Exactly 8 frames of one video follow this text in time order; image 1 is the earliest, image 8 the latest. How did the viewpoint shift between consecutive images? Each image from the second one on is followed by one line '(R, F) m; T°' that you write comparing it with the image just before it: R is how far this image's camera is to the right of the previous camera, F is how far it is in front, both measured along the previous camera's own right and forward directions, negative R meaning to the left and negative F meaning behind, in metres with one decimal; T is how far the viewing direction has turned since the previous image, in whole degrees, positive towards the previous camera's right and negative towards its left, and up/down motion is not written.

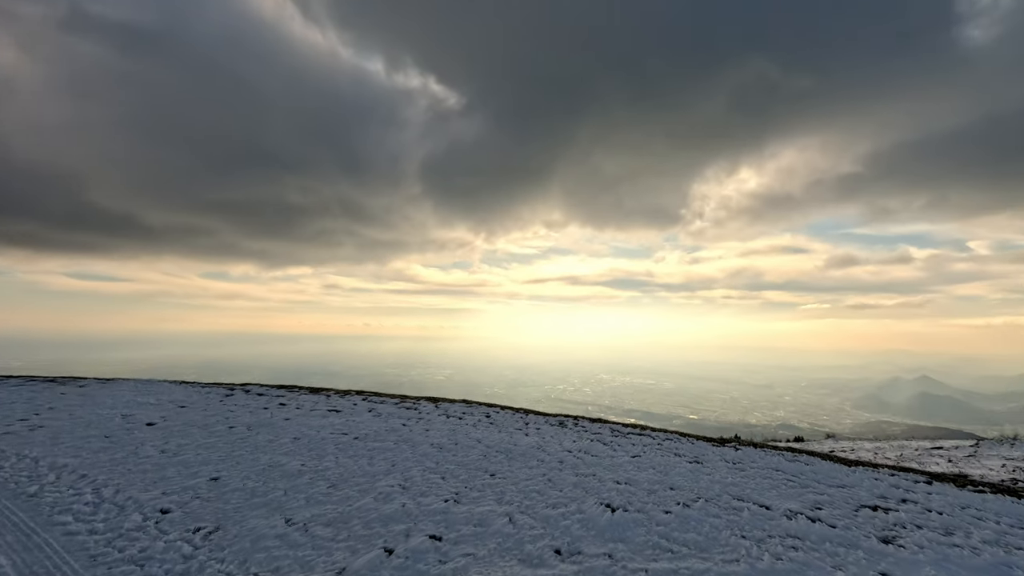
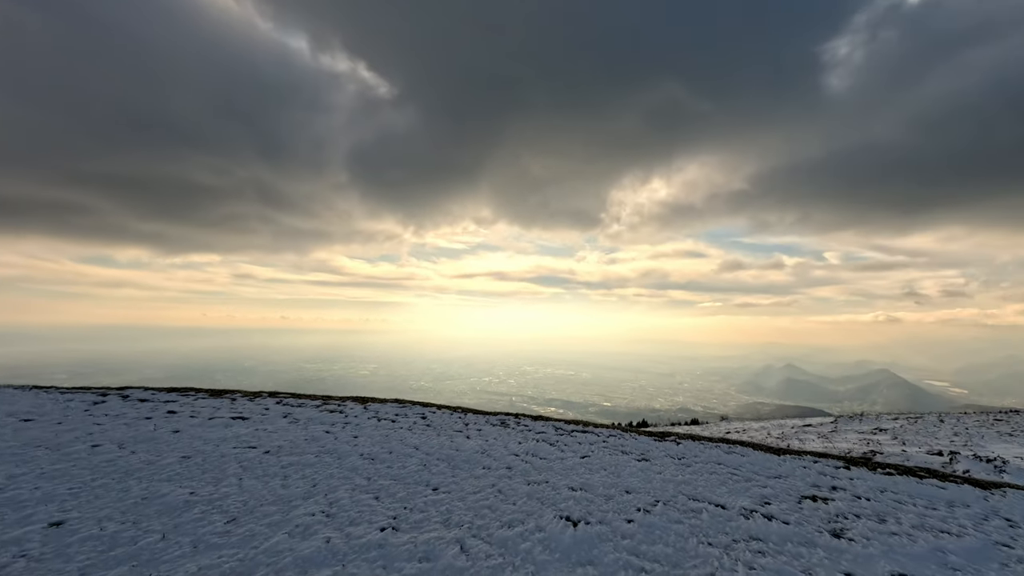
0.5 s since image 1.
(-0.3, +0.9) m; +9°
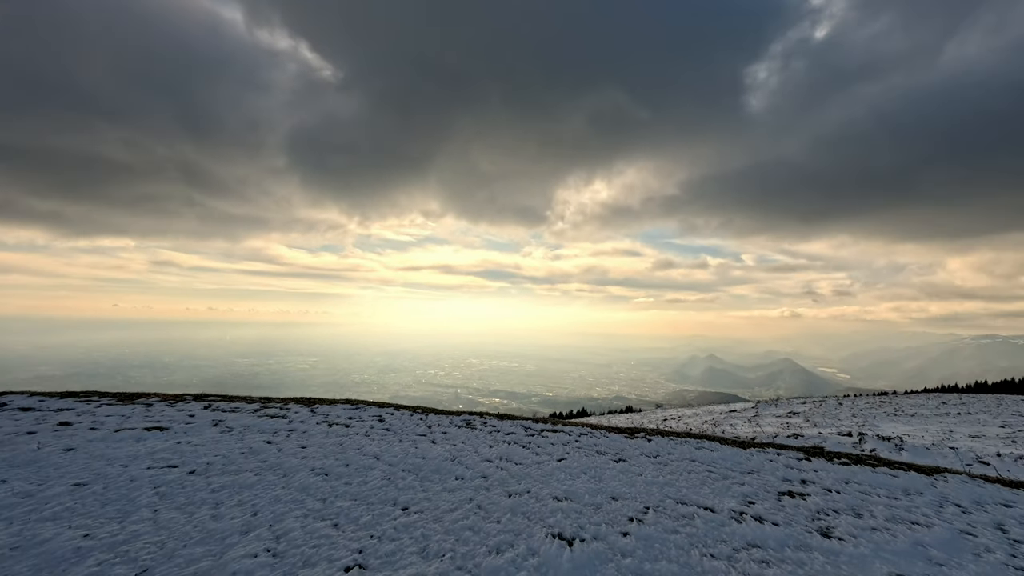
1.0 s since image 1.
(-0.5, +0.8) m; +7°
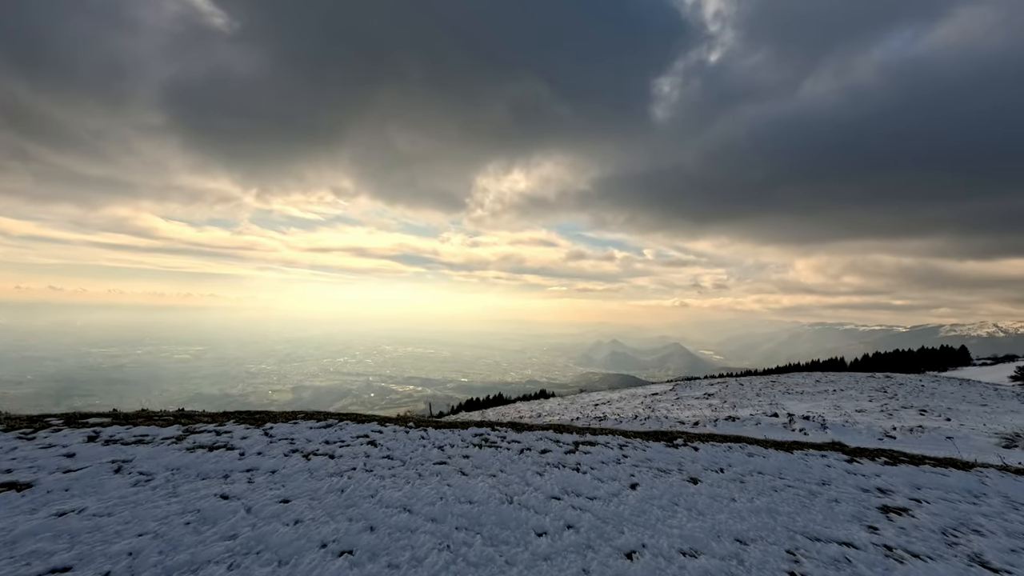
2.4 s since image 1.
(-2.2, +2.2) m; +12°
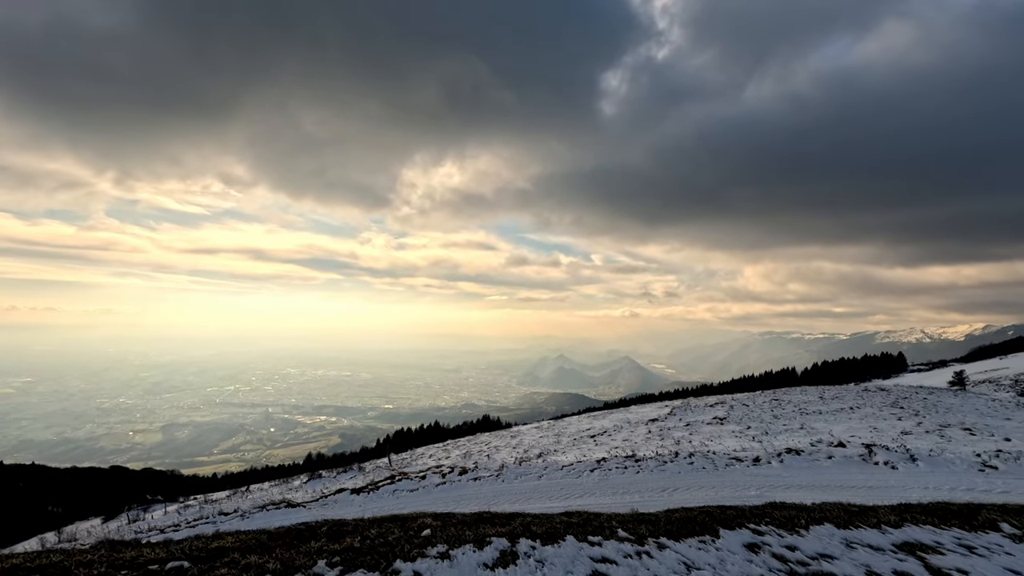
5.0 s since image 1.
(-0.2, +11.0) m; +9°
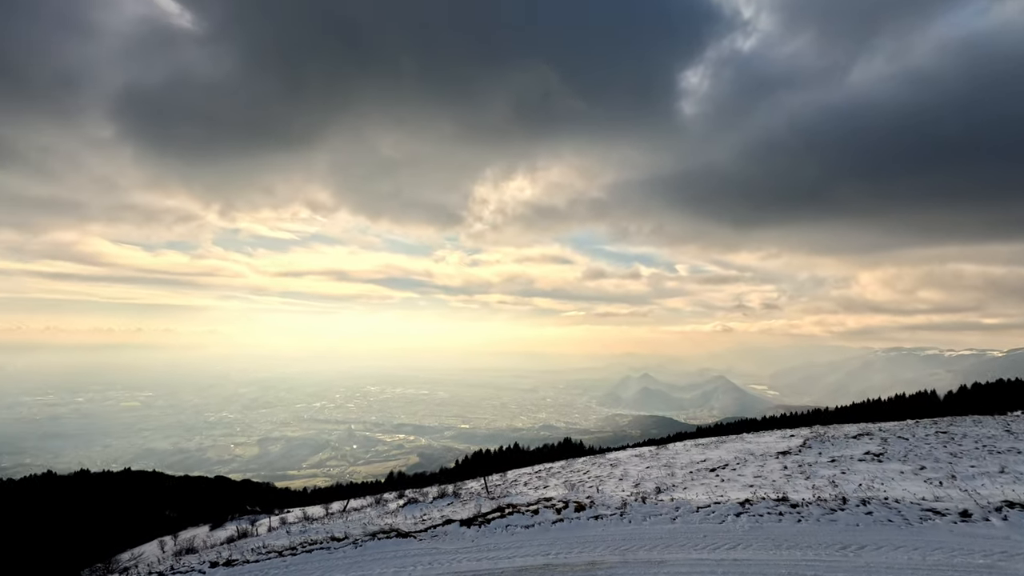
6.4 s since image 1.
(-1.5, +3.0) m; -9°
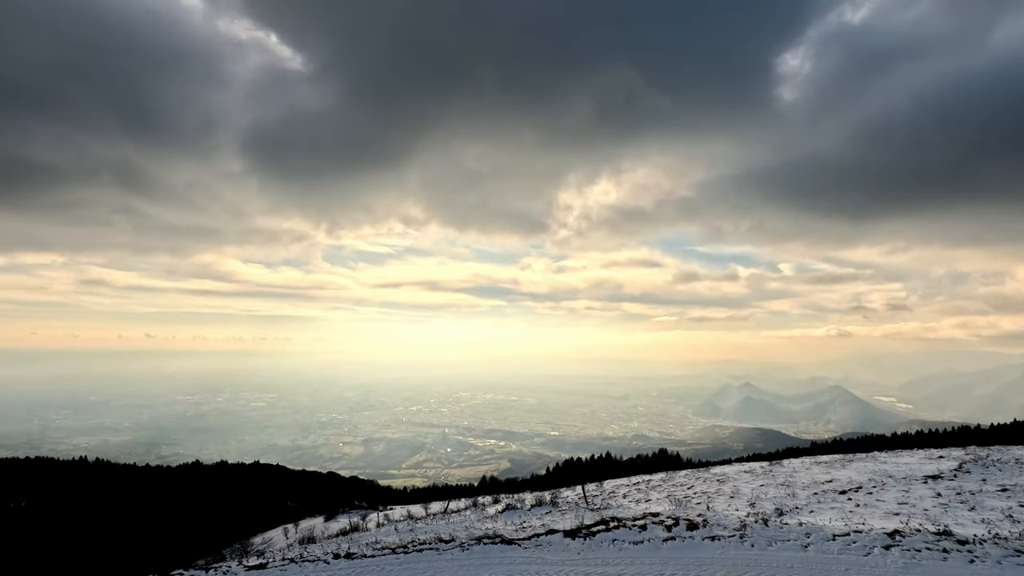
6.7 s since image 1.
(-1.9, -0.3) m; -10°
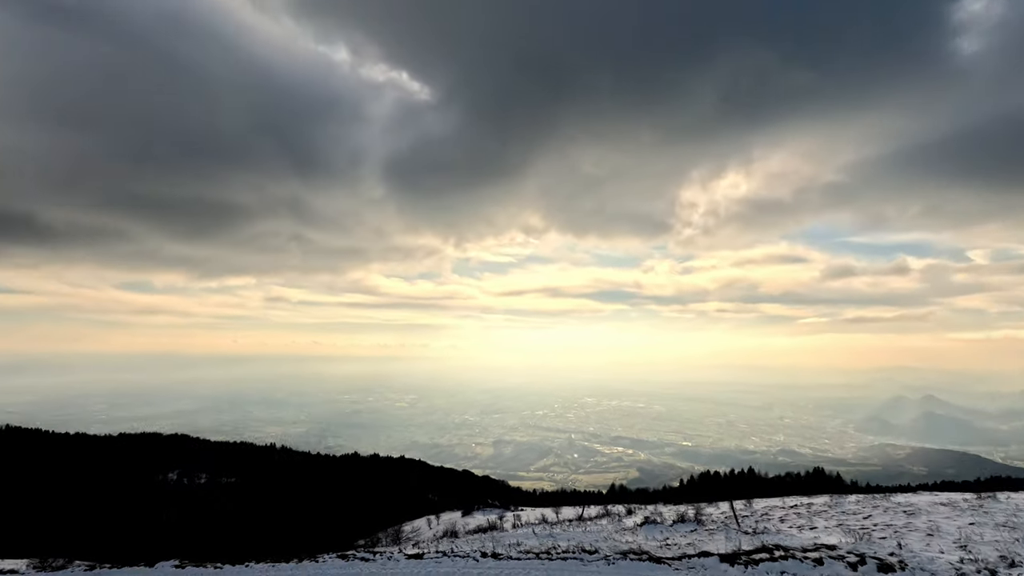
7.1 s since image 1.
(-3.0, -0.6) m; -13°
